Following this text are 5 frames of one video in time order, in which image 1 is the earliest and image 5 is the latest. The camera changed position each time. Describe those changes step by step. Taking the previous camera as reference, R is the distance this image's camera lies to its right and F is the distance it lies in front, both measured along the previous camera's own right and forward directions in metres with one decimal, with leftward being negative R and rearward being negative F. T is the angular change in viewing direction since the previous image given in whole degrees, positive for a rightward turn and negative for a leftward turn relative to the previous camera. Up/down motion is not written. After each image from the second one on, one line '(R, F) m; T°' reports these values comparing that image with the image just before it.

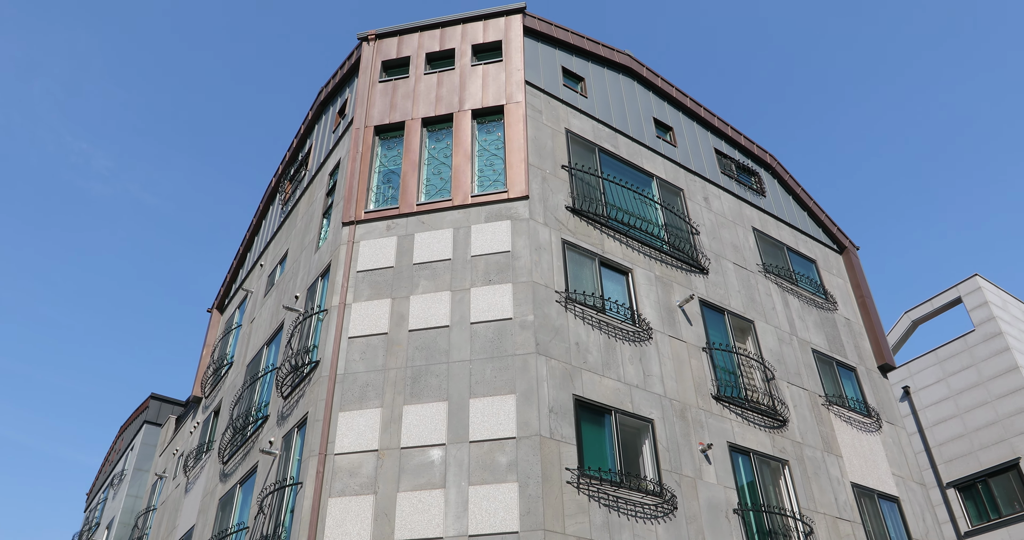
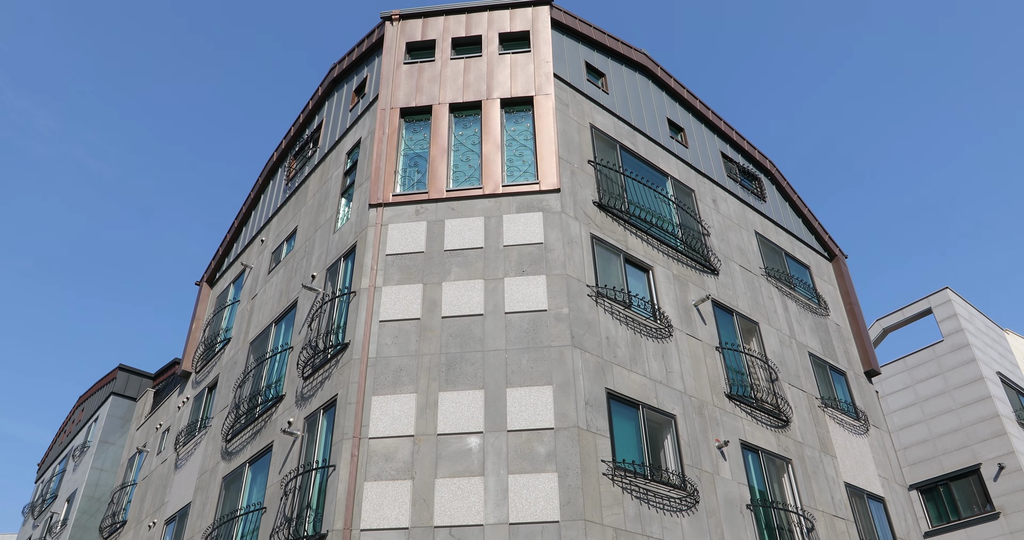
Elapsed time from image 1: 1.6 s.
(-2.1, 0.0) m; +4°
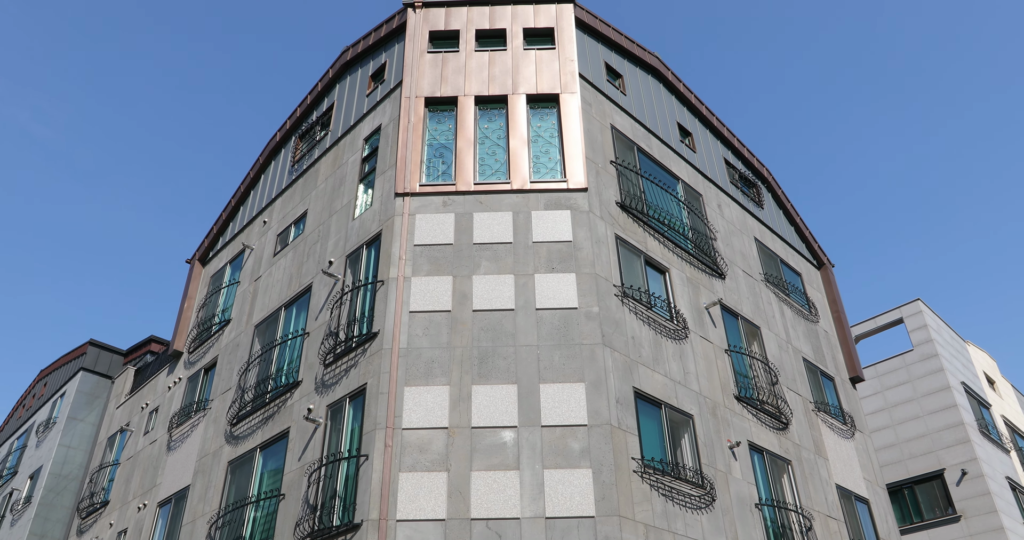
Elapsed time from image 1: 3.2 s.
(-2.0, -0.1) m; +4°
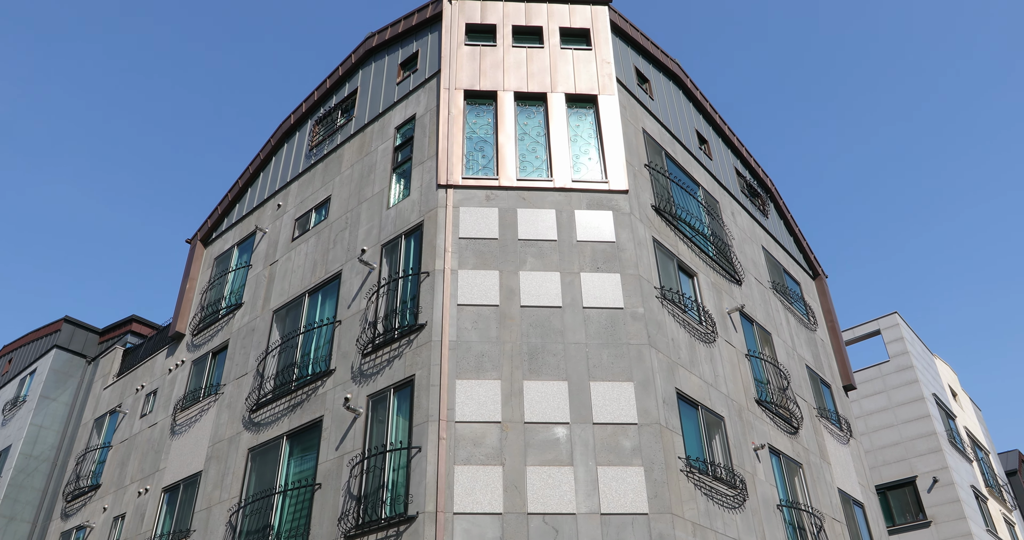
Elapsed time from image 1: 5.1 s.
(-2.4, 0.0) m; +4°
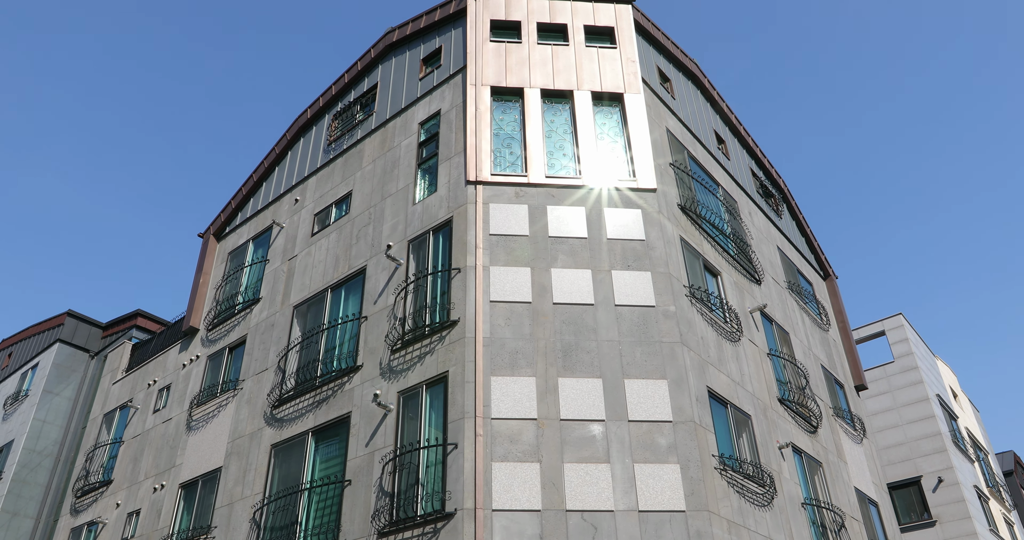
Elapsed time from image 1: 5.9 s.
(-1.1, +0.1) m; +1°
